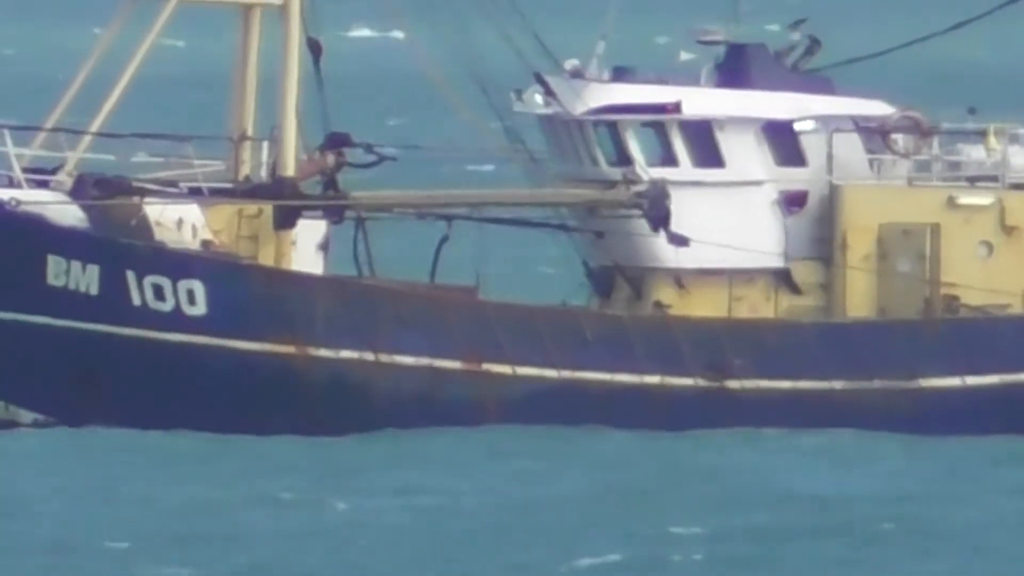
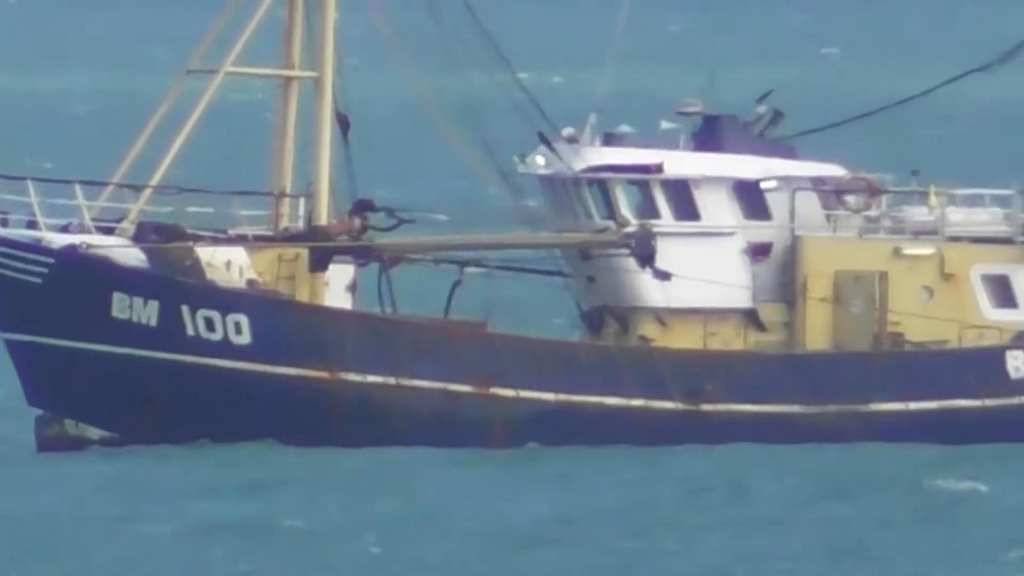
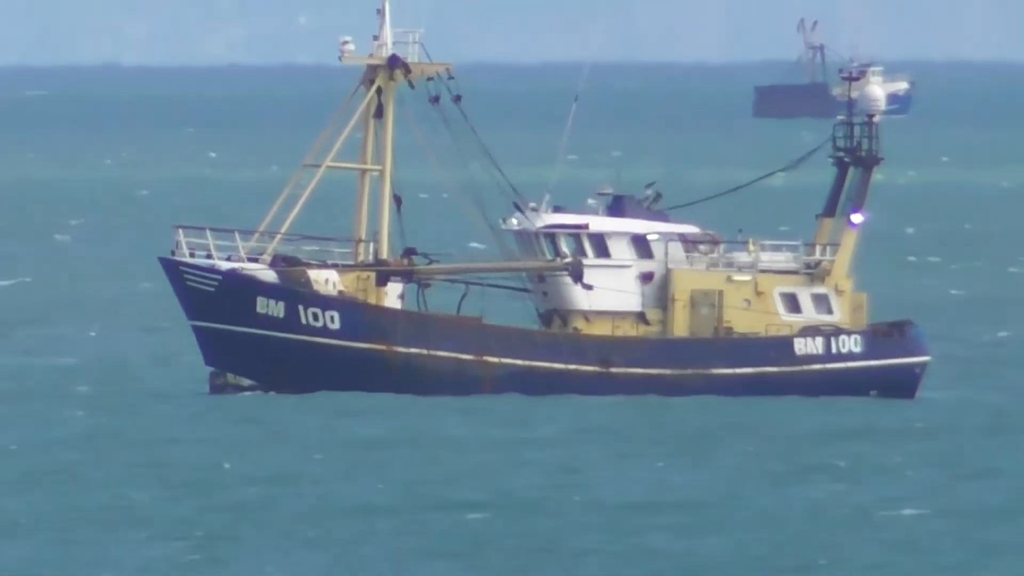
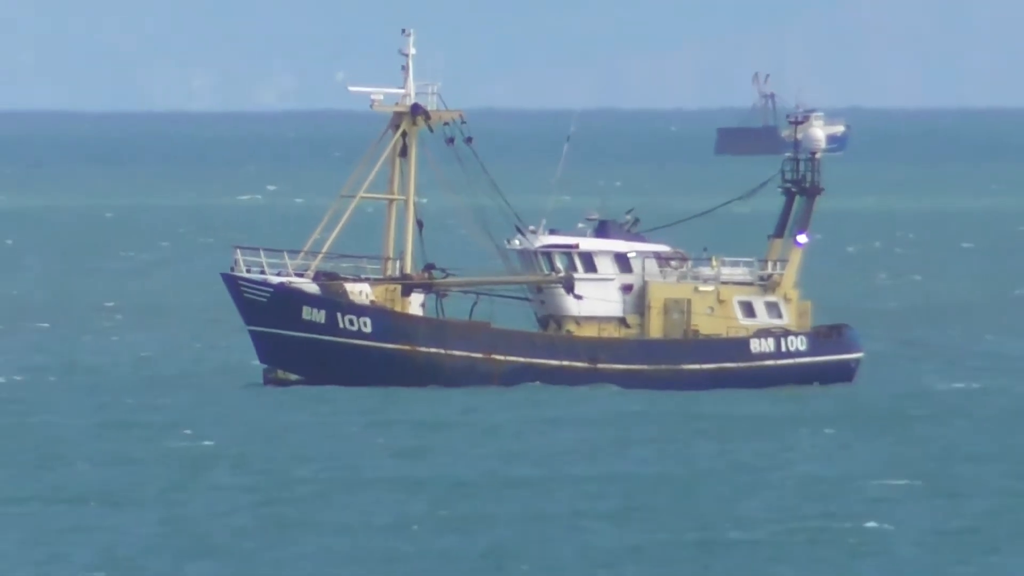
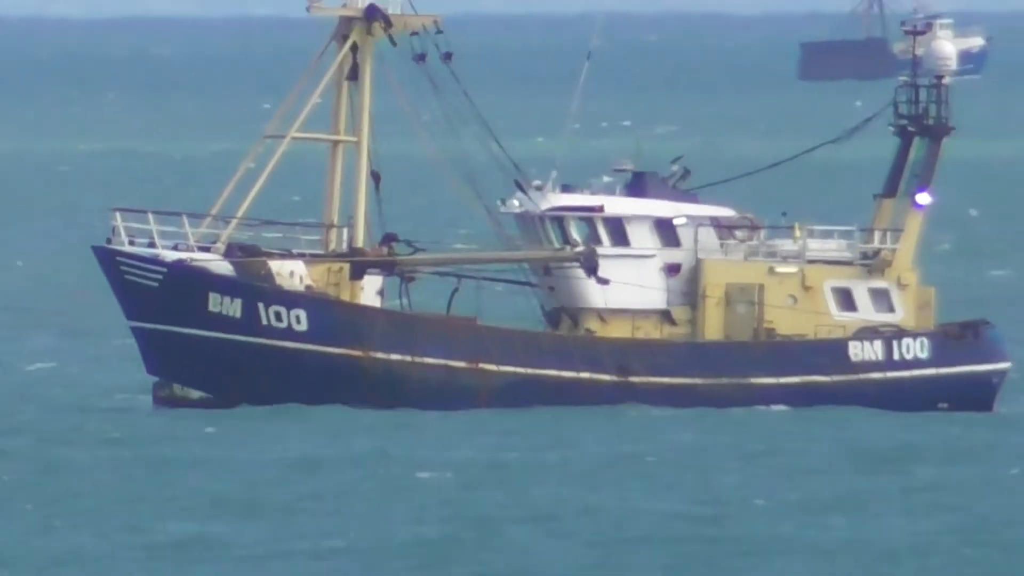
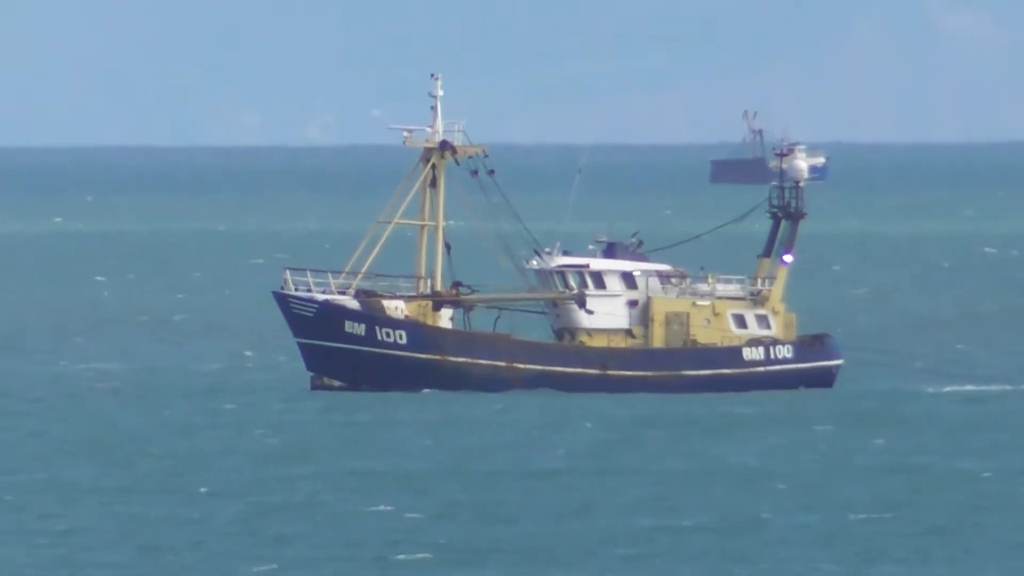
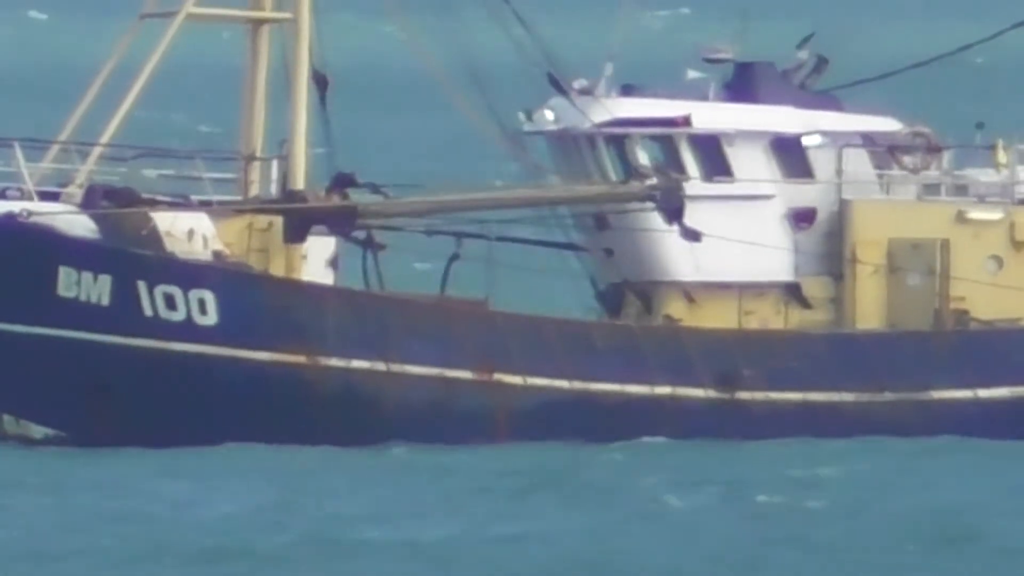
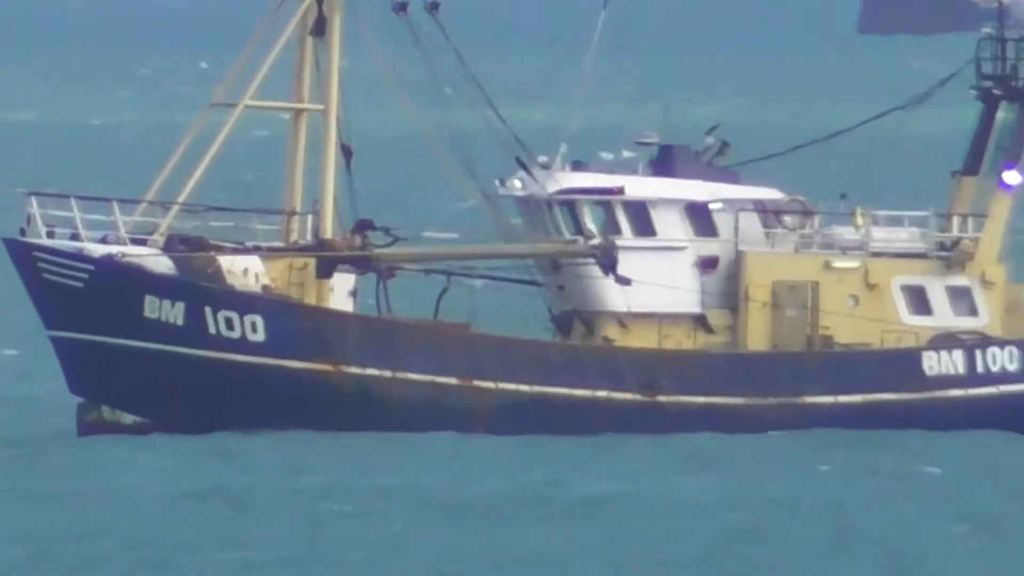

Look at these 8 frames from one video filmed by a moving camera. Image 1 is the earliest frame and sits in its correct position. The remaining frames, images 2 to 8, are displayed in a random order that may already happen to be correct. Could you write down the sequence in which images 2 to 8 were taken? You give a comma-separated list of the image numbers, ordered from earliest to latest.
7, 2, 8, 5, 3, 4, 6
